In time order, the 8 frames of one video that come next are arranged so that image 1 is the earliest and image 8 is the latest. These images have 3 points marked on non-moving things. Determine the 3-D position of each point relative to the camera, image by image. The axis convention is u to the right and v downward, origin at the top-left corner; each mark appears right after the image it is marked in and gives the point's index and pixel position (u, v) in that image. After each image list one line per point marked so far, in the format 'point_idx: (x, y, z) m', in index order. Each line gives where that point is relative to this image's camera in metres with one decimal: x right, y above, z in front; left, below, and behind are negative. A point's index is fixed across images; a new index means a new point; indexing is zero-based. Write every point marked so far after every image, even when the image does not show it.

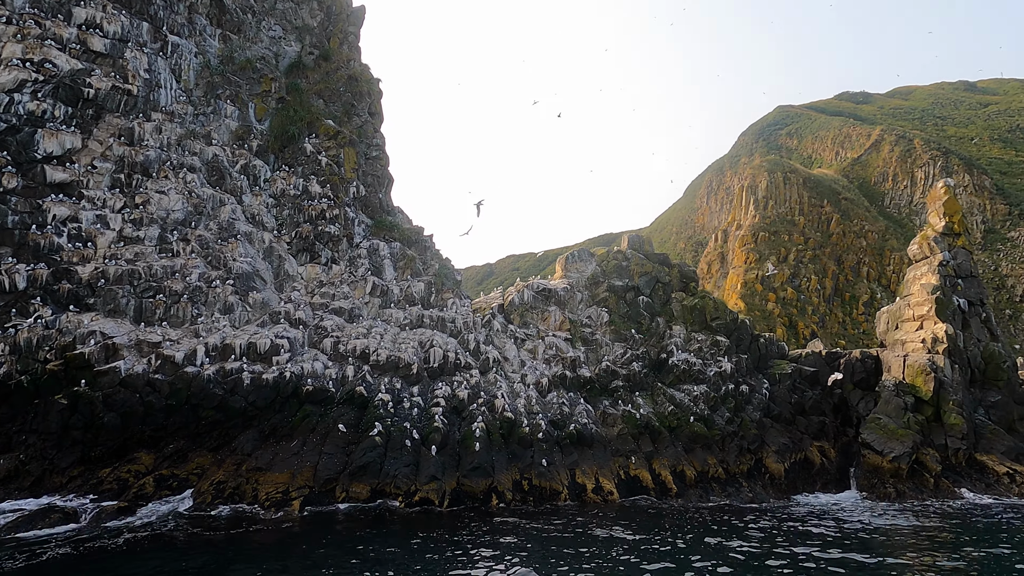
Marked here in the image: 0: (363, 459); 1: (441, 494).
0: (-4.5, -5.0, +19.7) m
1: (-2.3, -6.2, +20.0) m
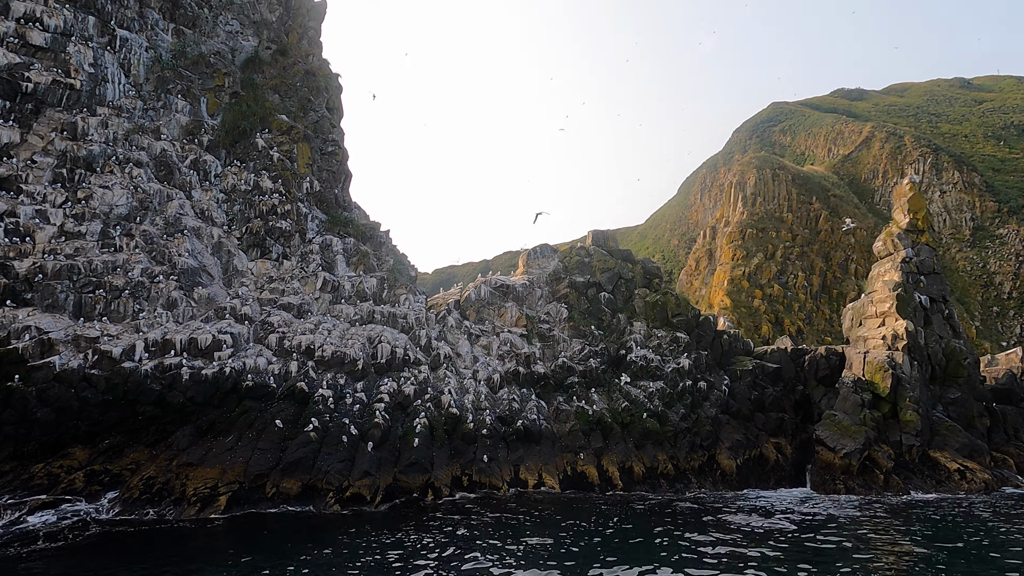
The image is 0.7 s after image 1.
0: (-6.5, -4.9, +19.6) m
1: (-4.2, -6.0, +19.9) m
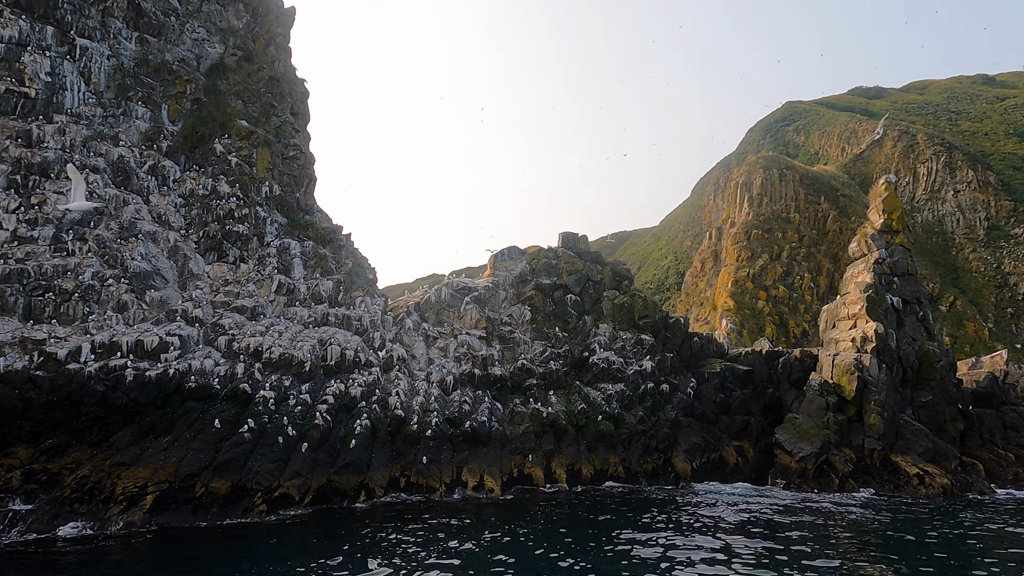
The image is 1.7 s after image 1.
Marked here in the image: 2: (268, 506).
0: (-8.6, -5.0, +20.0) m
1: (-6.4, -6.1, +20.2) m
2: (-7.2, -6.4, +19.5) m
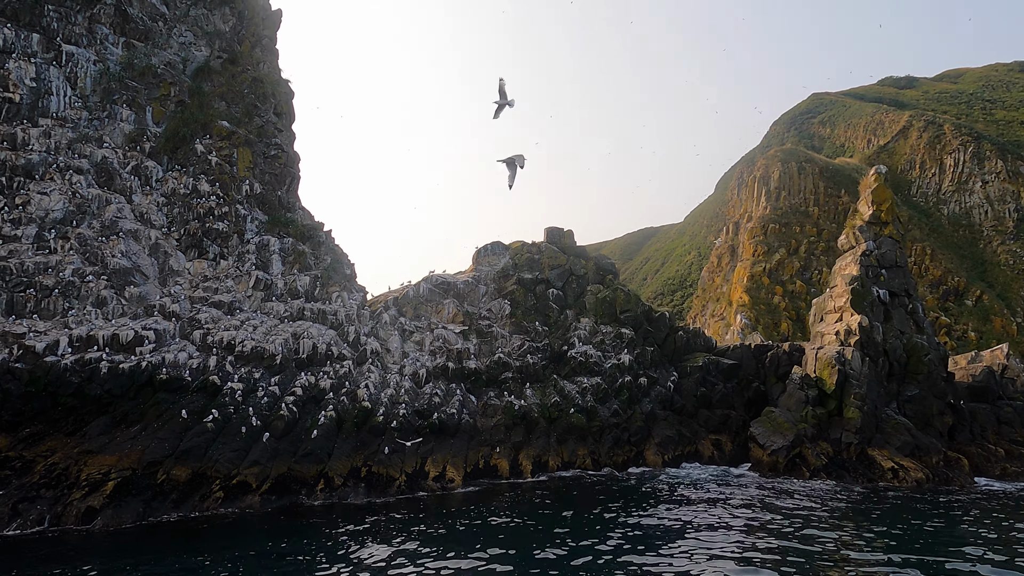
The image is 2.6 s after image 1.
0: (-10.1, -4.8, +20.7) m
1: (-7.8, -5.9, +20.8) m
2: (-8.7, -6.2, +20.1) m
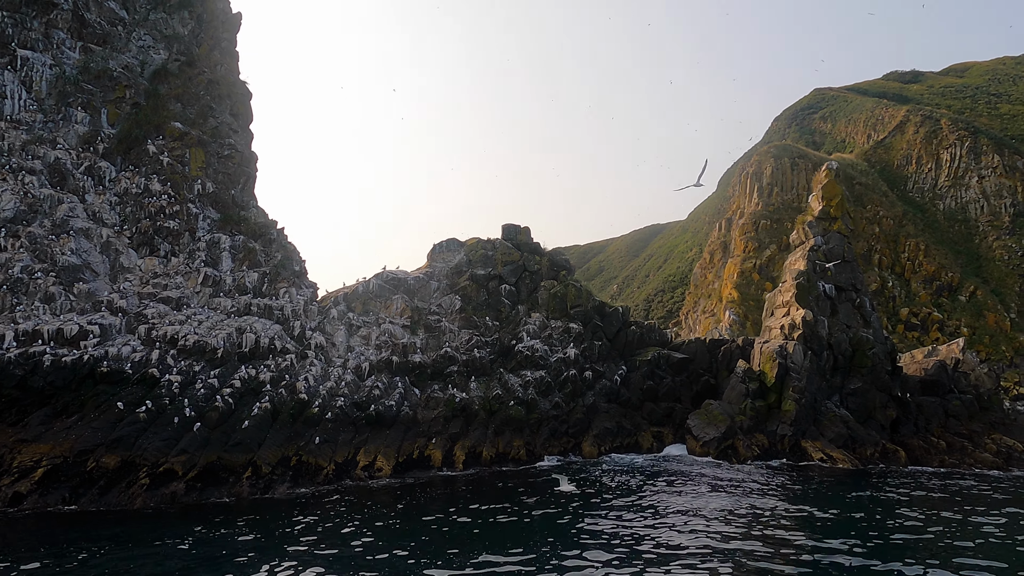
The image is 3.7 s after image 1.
0: (-12.7, -4.7, +21.6) m
1: (-10.5, -5.8, +21.7) m
2: (-11.4, -6.1, +21.0) m
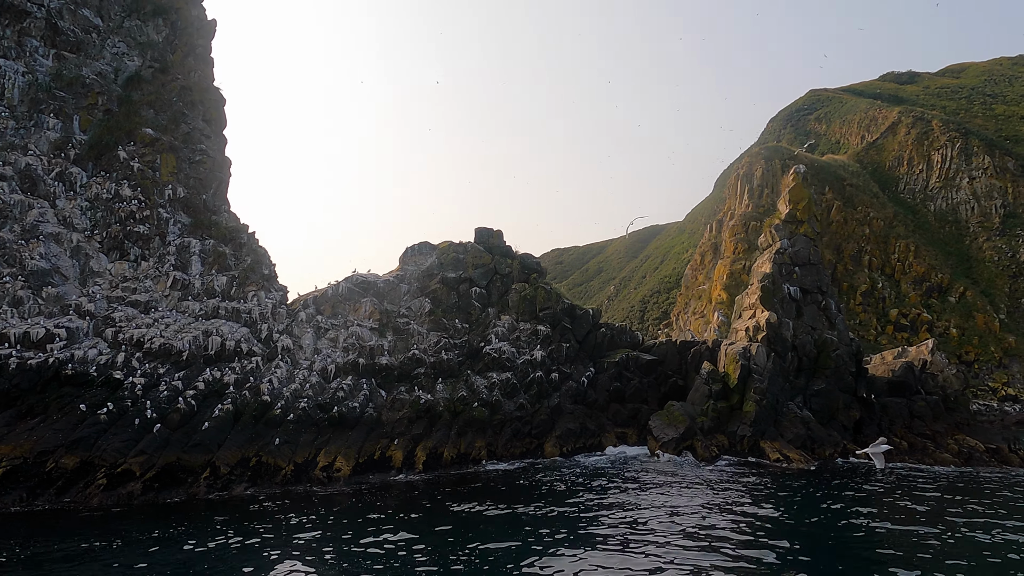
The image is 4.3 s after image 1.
0: (-14.3, -4.8, +22.0) m
1: (-12.1, -5.9, +22.1) m
2: (-13.0, -6.2, +21.4) m
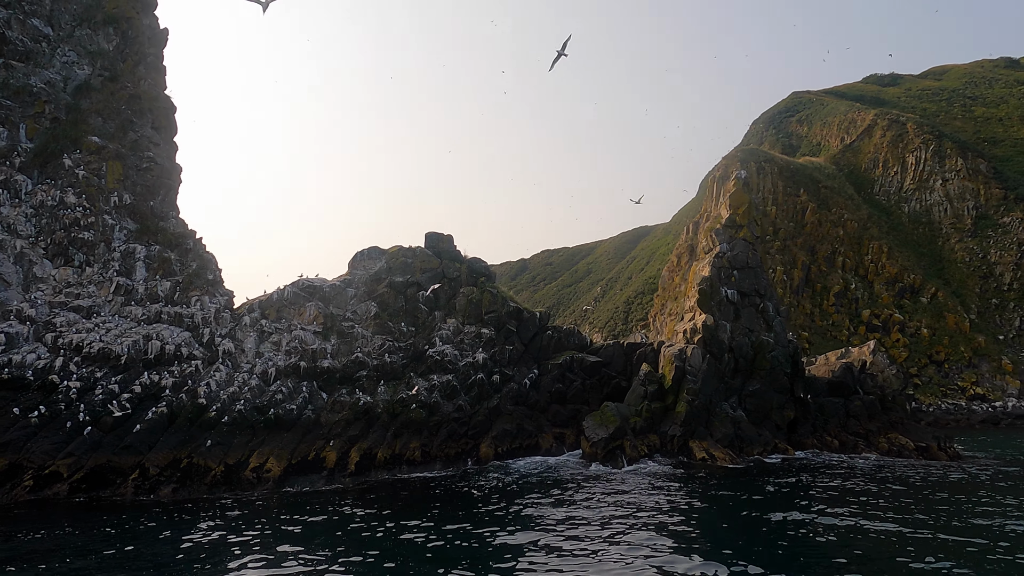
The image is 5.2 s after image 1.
0: (-17.0, -5.1, +22.6) m
1: (-14.8, -6.2, +22.7) m
2: (-15.7, -6.4, +22.0) m
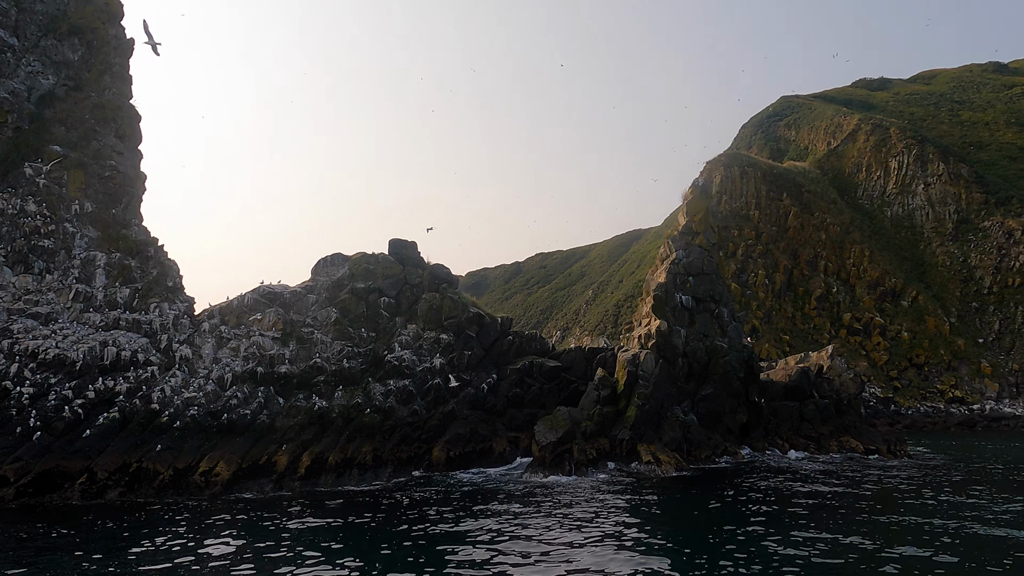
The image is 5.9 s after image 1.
0: (-19.1, -5.3, +23.1) m
1: (-16.9, -6.4, +23.2) m
2: (-17.8, -6.7, +22.5) m
